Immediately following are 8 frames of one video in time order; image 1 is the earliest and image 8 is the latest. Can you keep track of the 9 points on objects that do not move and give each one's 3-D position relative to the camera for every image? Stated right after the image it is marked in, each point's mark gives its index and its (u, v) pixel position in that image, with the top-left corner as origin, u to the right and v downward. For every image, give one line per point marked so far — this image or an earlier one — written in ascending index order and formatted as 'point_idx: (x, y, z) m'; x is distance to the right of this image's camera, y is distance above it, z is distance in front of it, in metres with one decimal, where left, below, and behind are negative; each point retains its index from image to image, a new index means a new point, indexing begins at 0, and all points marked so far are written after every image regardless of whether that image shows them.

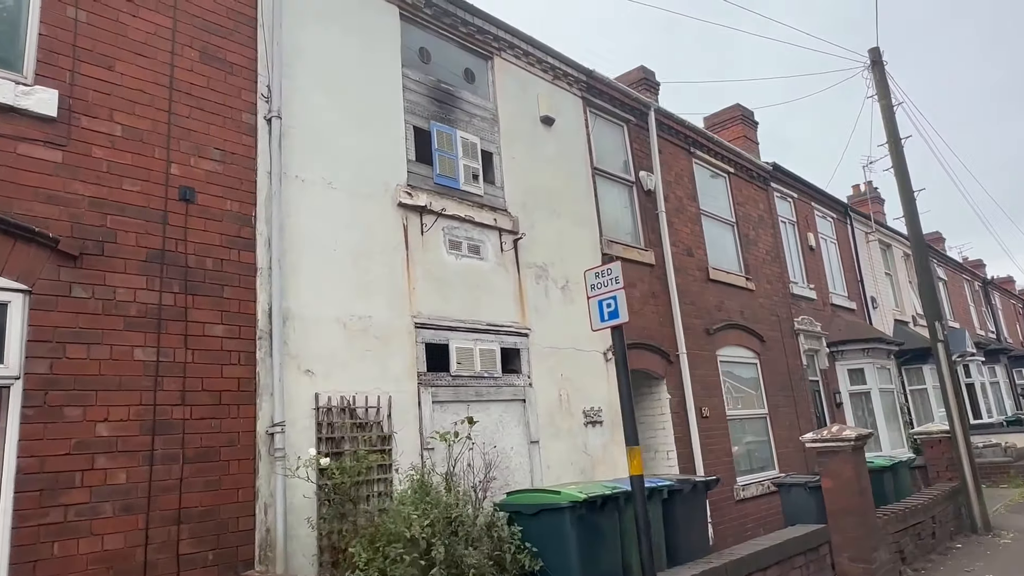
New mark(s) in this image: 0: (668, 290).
0: (+2.3, 0.0, +9.9) m
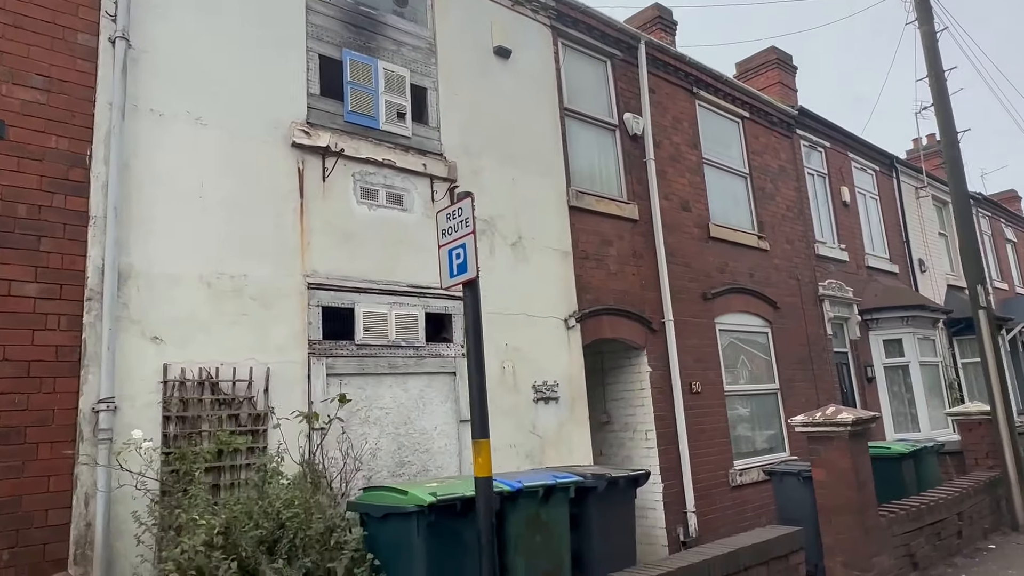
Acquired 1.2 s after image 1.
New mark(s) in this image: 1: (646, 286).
0: (+1.8, +0.5, +8.7) m
1: (+1.7, 0.0, +8.4) m
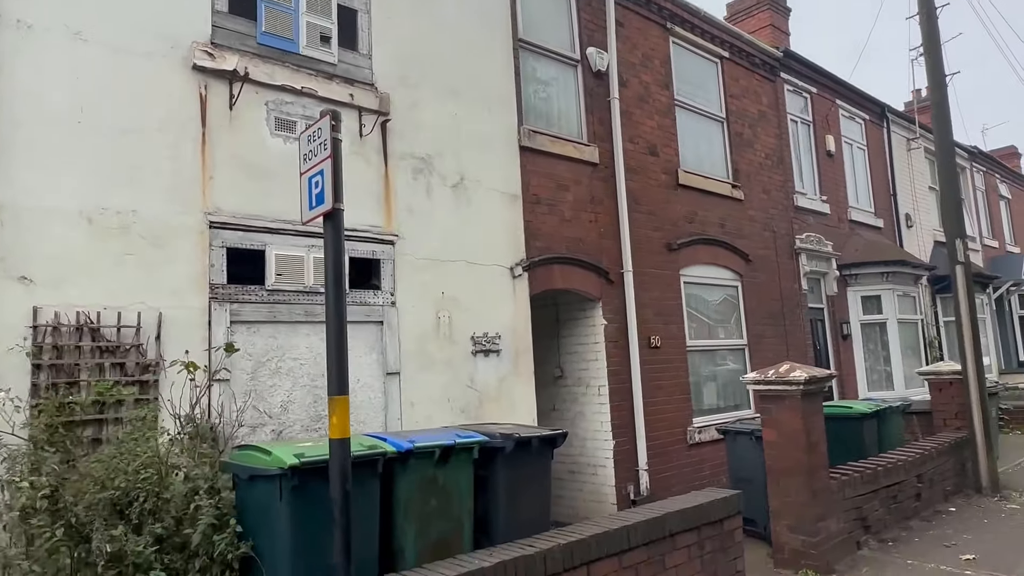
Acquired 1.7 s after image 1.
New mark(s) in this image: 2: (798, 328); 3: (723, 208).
0: (+1.2, +1.1, +8.2) m
1: (+1.1, +0.6, +8.0) m
2: (+4.5, -0.6, +10.8) m
3: (+3.1, +1.2, +9.8) m
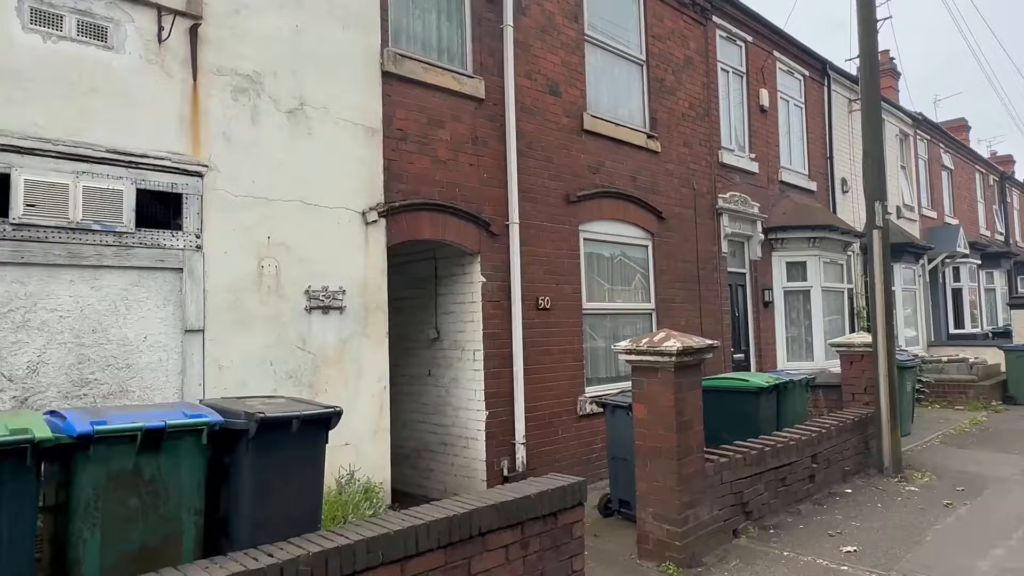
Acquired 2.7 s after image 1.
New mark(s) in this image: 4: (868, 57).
0: (-0.1, +1.6, +7.2) m
1: (-0.2, +1.1, +7.0) m
2: (+3.0, -0.1, +10.1) m
3: (+1.6, +1.7, +9.0) m
4: (+4.2, +2.7, +8.1) m
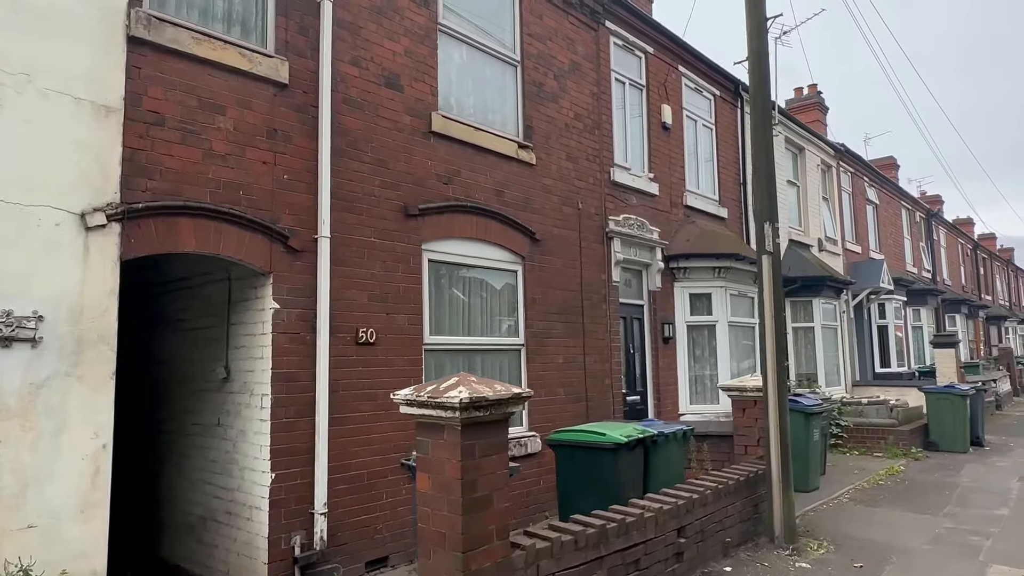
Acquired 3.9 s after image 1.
0: (-1.7, +1.4, +5.9) m
1: (-1.9, +0.9, +5.7) m
2: (+1.2, -0.5, +8.9) m
3: (-0.1, +1.3, +7.8) m
4: (+2.6, +2.4, +7.1) m
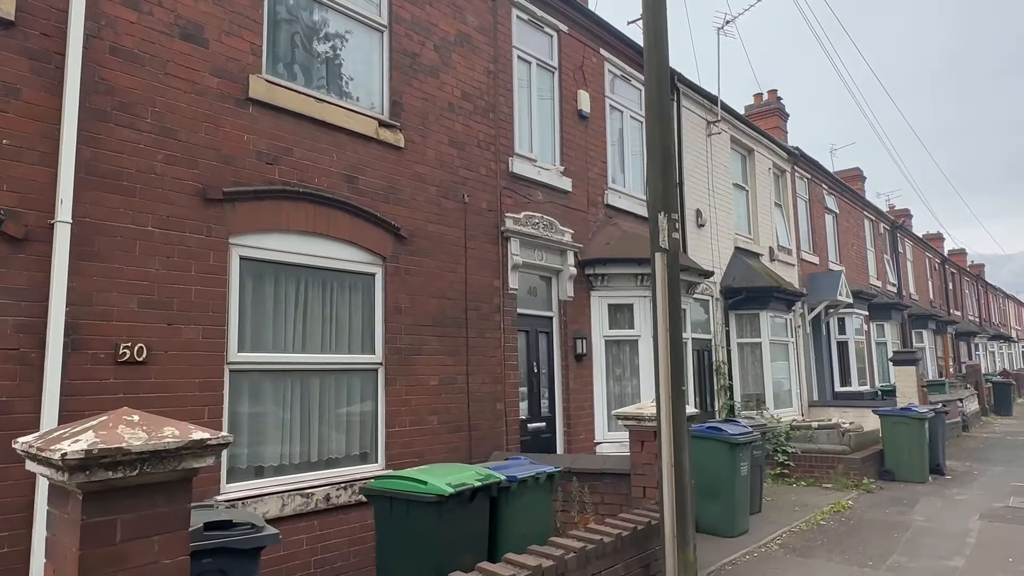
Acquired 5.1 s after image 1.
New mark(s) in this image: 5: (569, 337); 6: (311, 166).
0: (-3.0, +1.3, +4.5) m
1: (-3.2, +0.9, +4.3) m
2: (-0.2, -0.6, +7.6) m
3: (-1.5, +1.3, +6.4) m
4: (+1.2, +2.3, +5.9) m
5: (+0.7, -0.6, +8.7) m
6: (-1.8, +1.1, +6.0) m
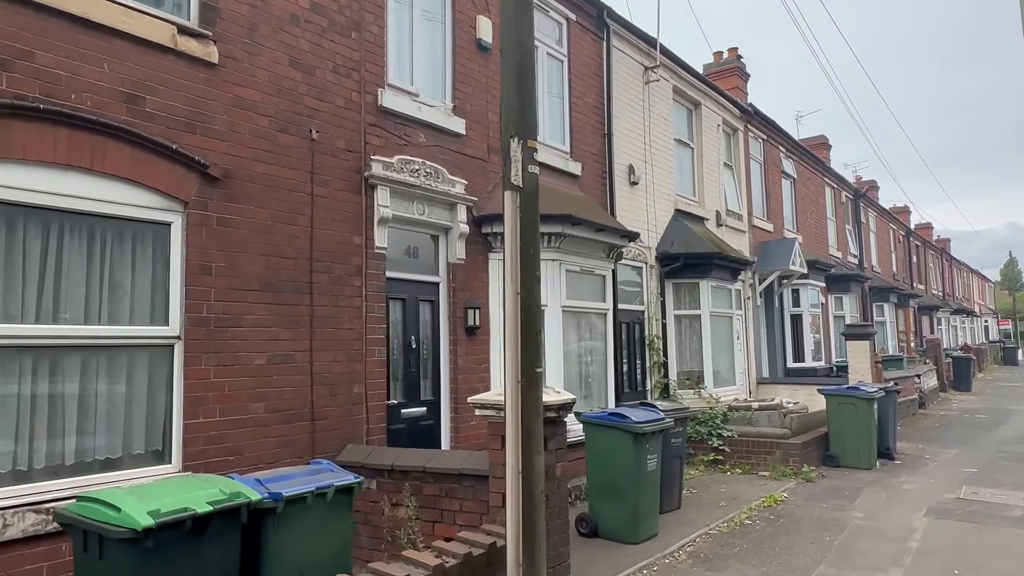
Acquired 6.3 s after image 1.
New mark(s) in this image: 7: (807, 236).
0: (-4.2, +1.6, +3.0) m
1: (-4.3, +1.1, +2.8) m
2: (-1.5, -0.2, +6.2) m
3: (-2.7, +1.6, +5.0) m
4: (0.0, +2.6, +4.4) m
5: (-0.6, -0.2, +7.4) m
6: (-3.0, +1.4, +4.5) m
7: (+7.9, +1.4, +18.1) m
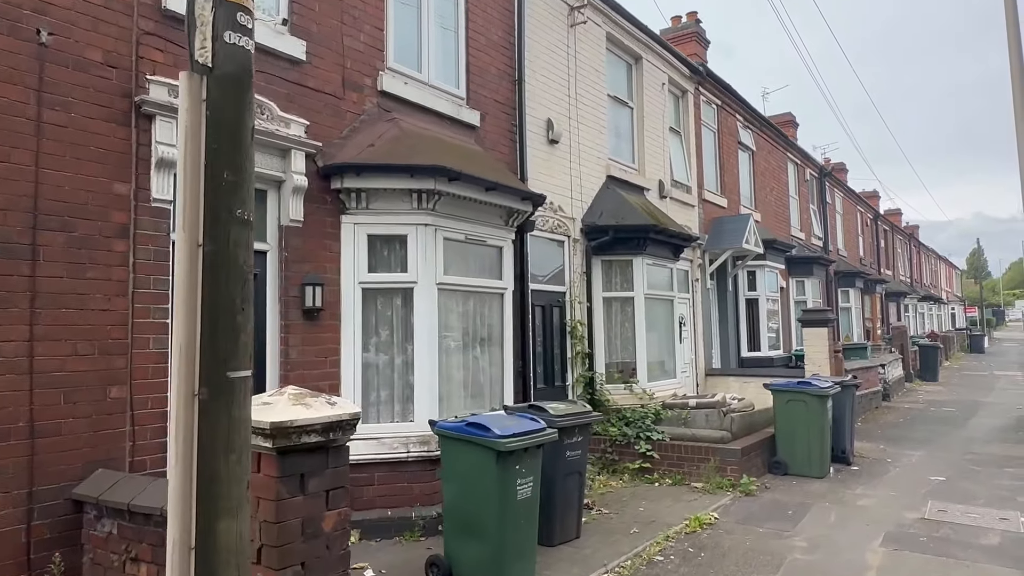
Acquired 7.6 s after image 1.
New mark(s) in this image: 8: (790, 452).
0: (-5.3, +1.8, +1.2) m
1: (-5.4, +1.3, +1.0) m
2: (-2.7, 0.0, +4.5) m
3: (-3.9, +1.8, +3.2) m
4: (-1.1, +2.8, +2.7) m
5: (-1.8, 0.0, +5.7) m
6: (-4.1, +1.6, +2.8) m
7: (+6.3, +1.8, +16.7) m
8: (+3.5, -2.1, +8.6) m
